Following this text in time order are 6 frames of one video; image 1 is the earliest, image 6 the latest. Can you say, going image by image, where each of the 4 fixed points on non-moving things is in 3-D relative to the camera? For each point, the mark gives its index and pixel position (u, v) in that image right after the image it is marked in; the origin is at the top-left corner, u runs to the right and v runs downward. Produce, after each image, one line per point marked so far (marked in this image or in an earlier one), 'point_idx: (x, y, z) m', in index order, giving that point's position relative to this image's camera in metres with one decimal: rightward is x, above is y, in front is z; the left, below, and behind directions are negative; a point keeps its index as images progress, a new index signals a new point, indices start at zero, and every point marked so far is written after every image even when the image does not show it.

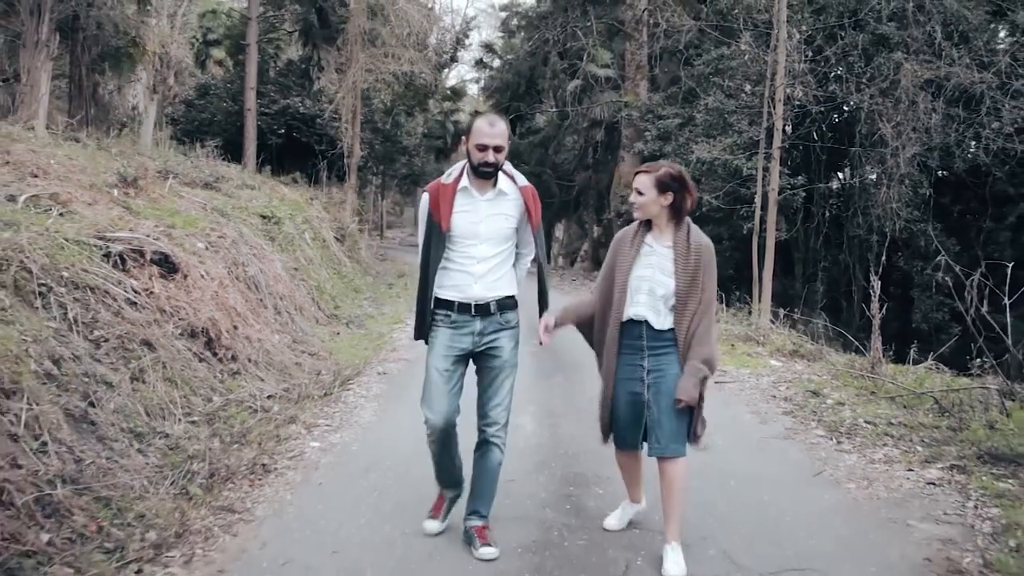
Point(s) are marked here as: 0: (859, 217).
0: (+7.3, +1.5, +17.9) m
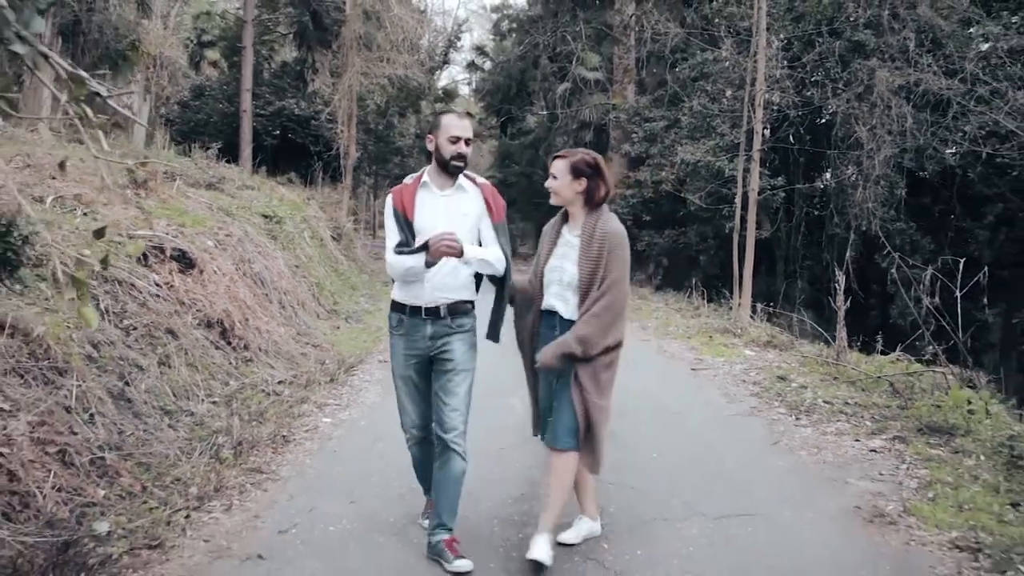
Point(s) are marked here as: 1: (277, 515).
0: (+7.1, +1.5, +18.7) m
1: (-1.2, -1.2, +4.5) m
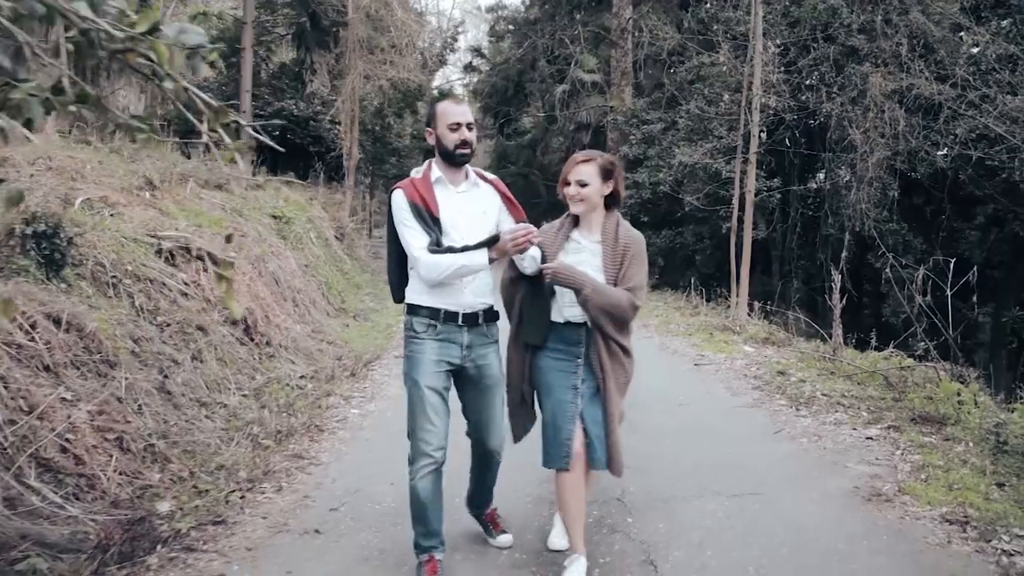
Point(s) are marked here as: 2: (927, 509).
0: (+7.1, +1.6, +19.1) m
1: (-1.1, -1.2, +4.9) m
2: (+2.3, -1.2, +4.7) m
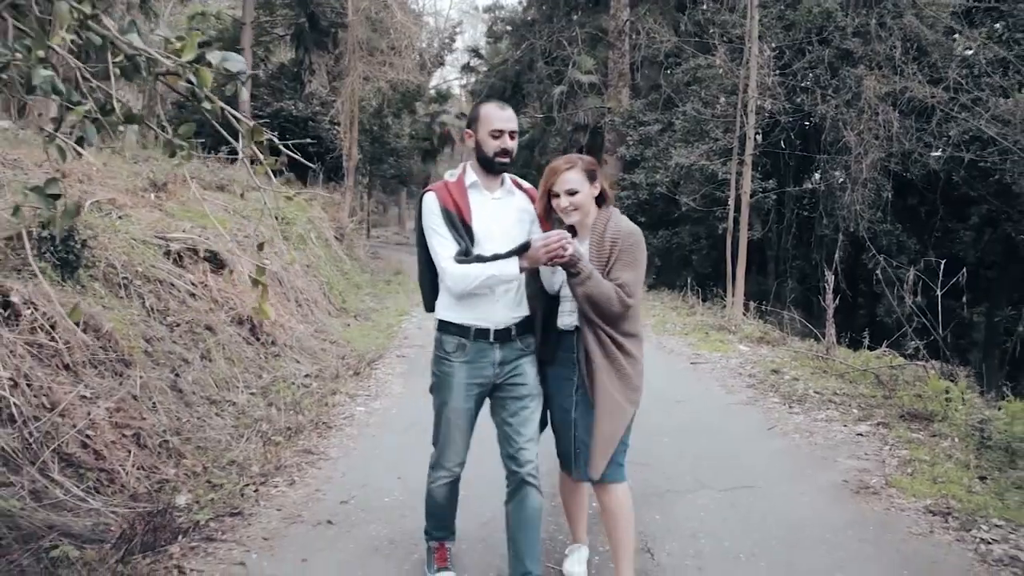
0: (+7.1, +1.6, +19.4) m
1: (-1.0, -1.2, +5.1) m
2: (+2.3, -1.2, +4.9) m
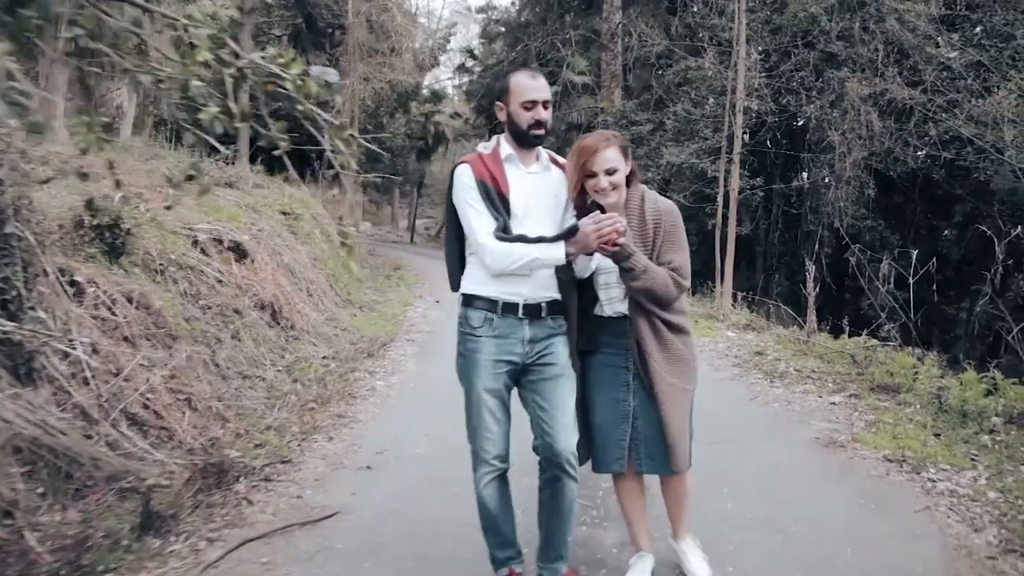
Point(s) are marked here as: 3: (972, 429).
0: (+7.0, +1.7, +20.1) m
1: (-1.0, -1.0, +5.8) m
2: (+2.4, -1.1, +5.6) m
3: (+3.2, -1.0, +6.0) m
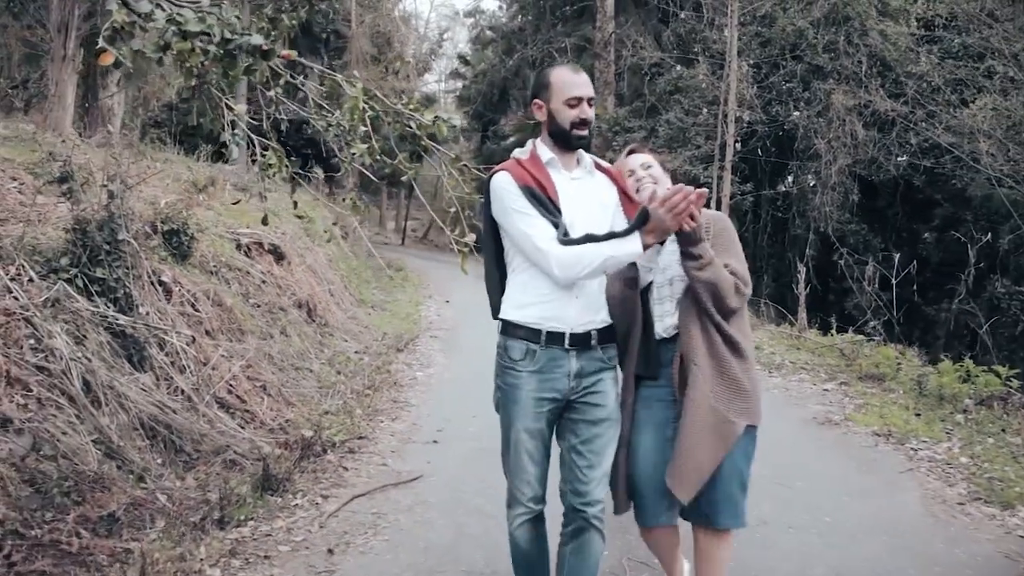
0: (+7.0, +1.7, +21.1) m
1: (-0.7, -1.0, +6.6) m
2: (+2.7, -1.1, +6.5) m
3: (+3.5, -1.0, +6.9) m
